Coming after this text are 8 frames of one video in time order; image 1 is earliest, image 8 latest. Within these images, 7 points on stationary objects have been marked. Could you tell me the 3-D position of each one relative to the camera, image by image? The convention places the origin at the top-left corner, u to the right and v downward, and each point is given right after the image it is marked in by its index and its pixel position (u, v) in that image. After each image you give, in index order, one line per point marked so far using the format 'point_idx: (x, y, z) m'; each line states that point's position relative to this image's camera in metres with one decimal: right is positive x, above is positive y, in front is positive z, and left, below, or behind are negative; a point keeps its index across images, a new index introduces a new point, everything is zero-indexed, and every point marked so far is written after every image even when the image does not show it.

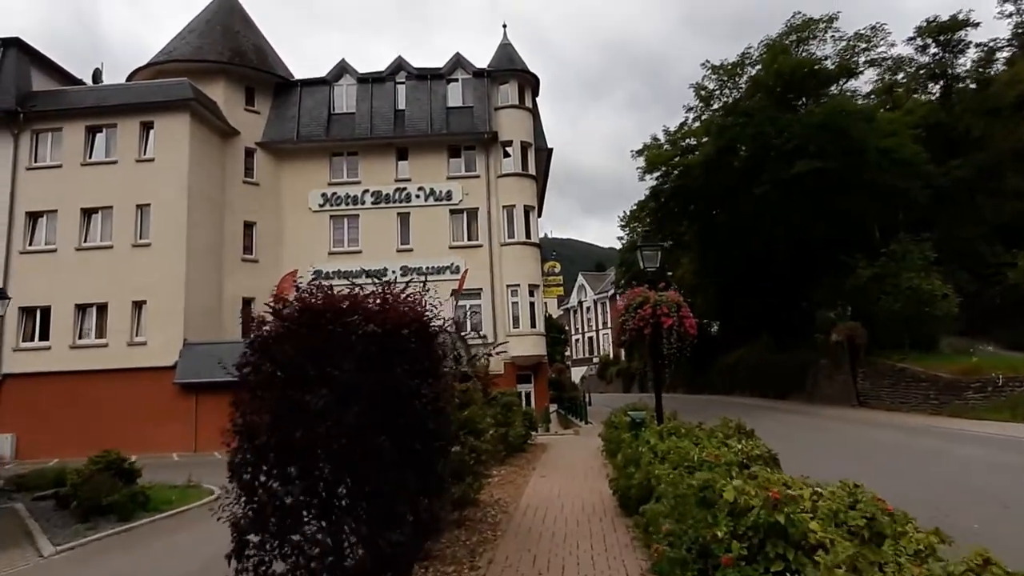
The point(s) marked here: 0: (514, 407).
0: (0.0, -2.9, +16.3) m
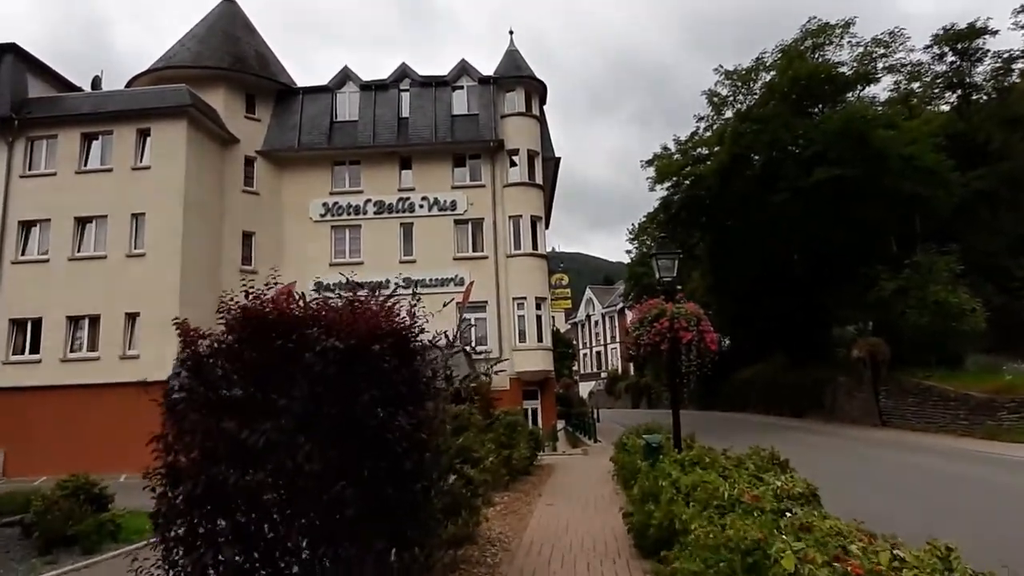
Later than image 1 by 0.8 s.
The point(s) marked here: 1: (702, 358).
0: (+0.1, -3.2, +15.2) m
1: (+2.9, -1.1, +10.3) m
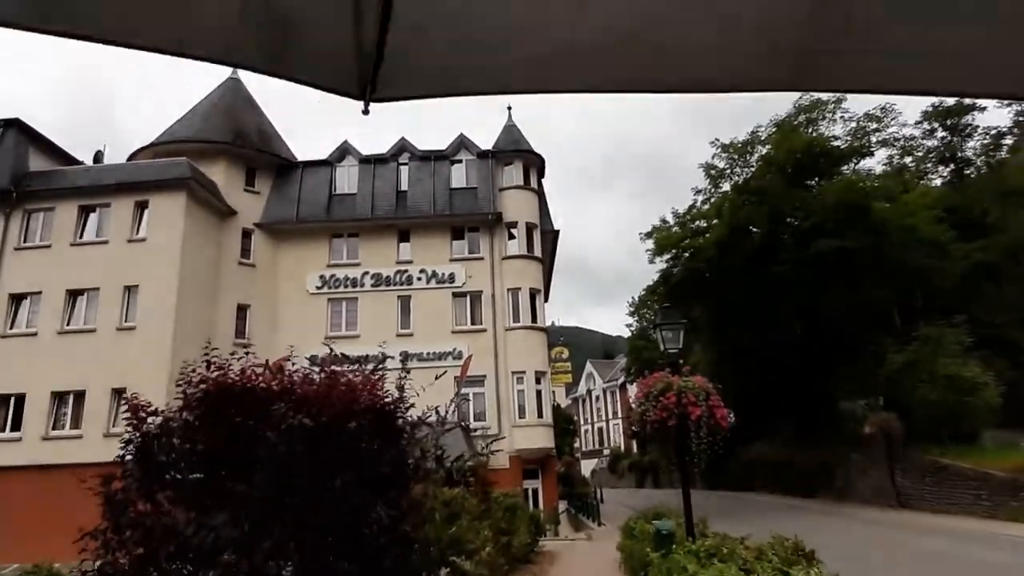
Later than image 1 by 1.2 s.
0: (+0.1, -4.7, +14.3) m
1: (+2.8, -2.1, +9.6) m
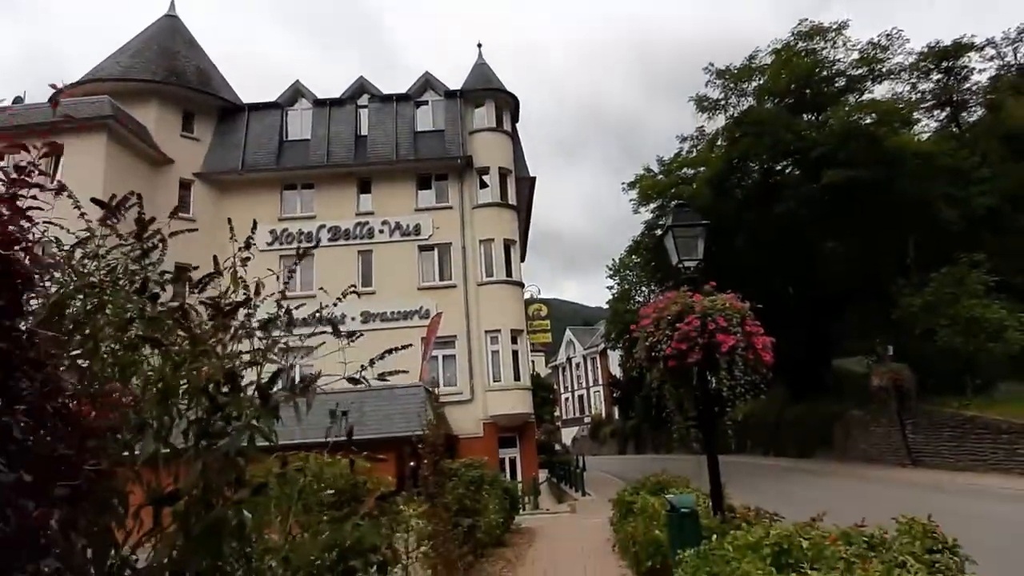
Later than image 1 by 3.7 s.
0: (-0.4, -3.4, +11.7) m
1: (+2.4, -0.9, +7.0) m
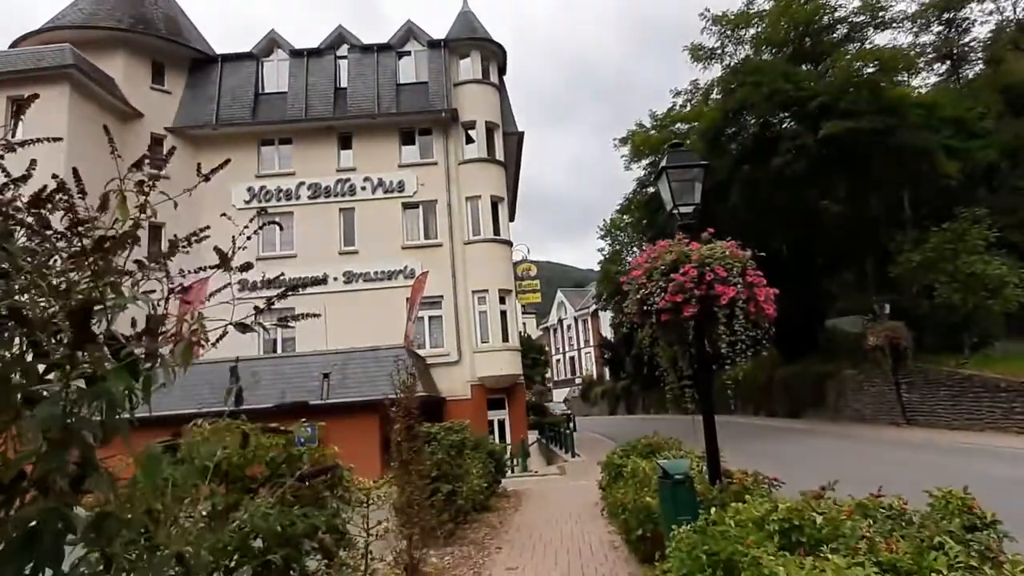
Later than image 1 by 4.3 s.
0: (-0.6, -2.7, +11.1) m
1: (+2.2, -0.4, +6.4) m
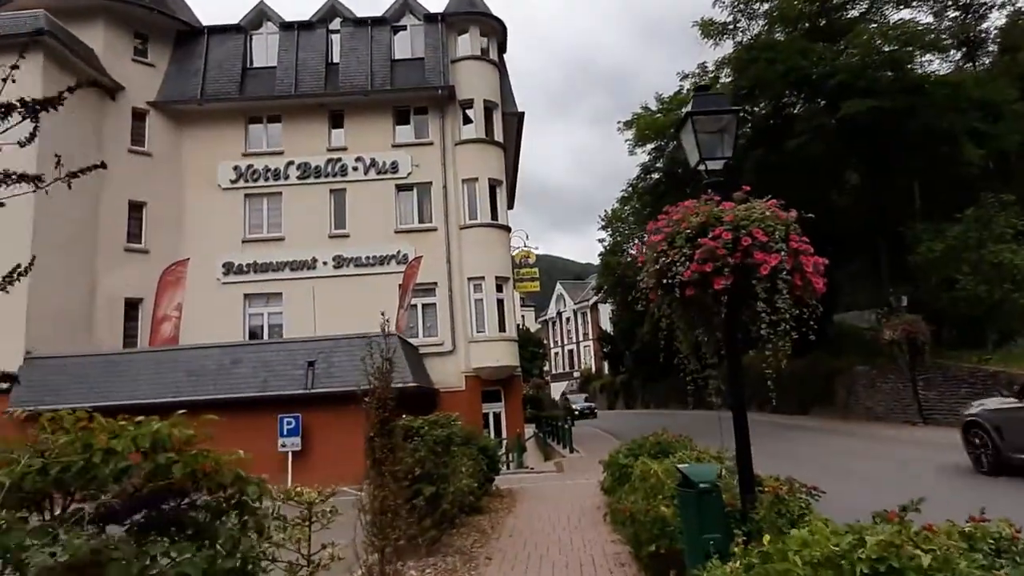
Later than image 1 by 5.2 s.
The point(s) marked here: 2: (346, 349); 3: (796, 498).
0: (-0.7, -2.4, +10.0) m
1: (+2.2, -0.2, +5.2) m
2: (-4.6, -1.7, +18.6) m
3: (+2.4, -1.7, +5.7) m
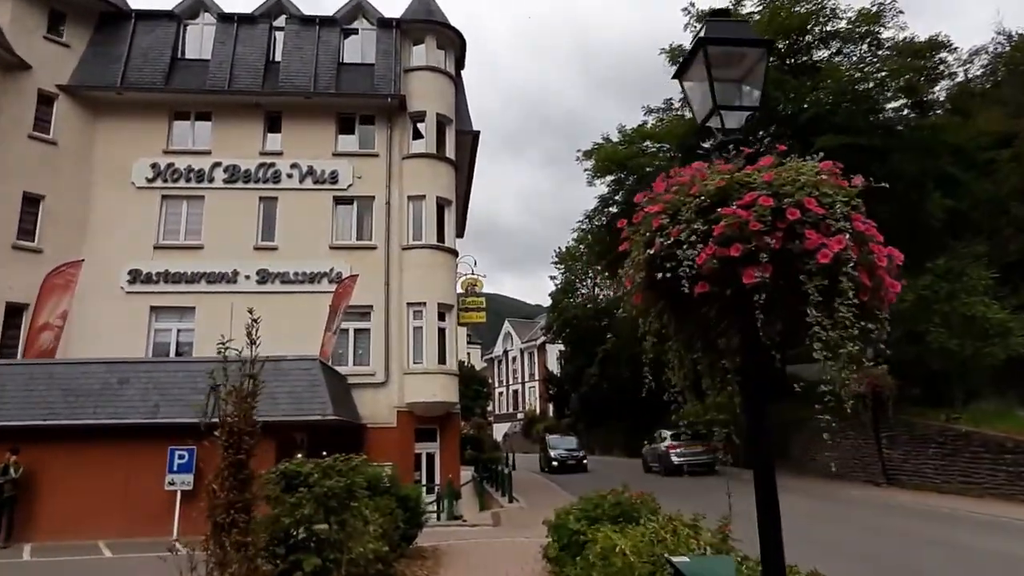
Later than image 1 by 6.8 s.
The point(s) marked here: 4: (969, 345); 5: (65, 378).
0: (-1.6, -2.5, +7.9) m
1: (+1.7, -0.2, +3.4) m
2: (-6.0, -2.1, +16.2) m
3: (+1.8, -1.8, +3.8) m
4: (+11.5, -1.4, +17.3) m
5: (-10.3, -2.1, +15.7) m
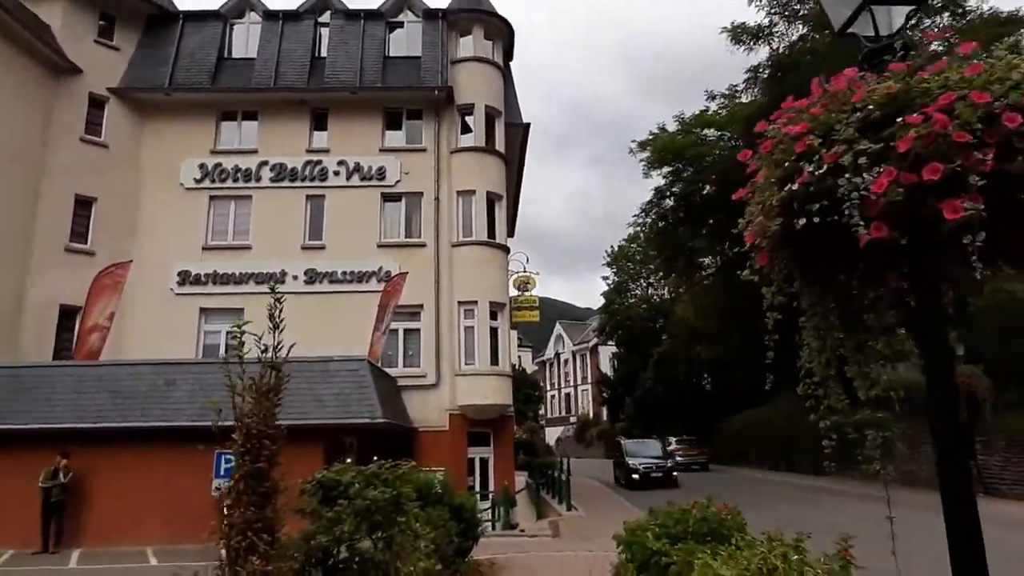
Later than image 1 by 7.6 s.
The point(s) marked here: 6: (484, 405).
0: (-0.9, -2.3, +7.0) m
1: (+2.1, 0.0, +2.3) m
2: (-4.8, -2.0, +15.6) m
3: (+2.2, -1.6, +2.7) m
4: (+12.8, -1.1, +15.4) m
5: (-9.0, -2.1, +15.4) m
6: (-0.9, -3.3, +19.7) m
